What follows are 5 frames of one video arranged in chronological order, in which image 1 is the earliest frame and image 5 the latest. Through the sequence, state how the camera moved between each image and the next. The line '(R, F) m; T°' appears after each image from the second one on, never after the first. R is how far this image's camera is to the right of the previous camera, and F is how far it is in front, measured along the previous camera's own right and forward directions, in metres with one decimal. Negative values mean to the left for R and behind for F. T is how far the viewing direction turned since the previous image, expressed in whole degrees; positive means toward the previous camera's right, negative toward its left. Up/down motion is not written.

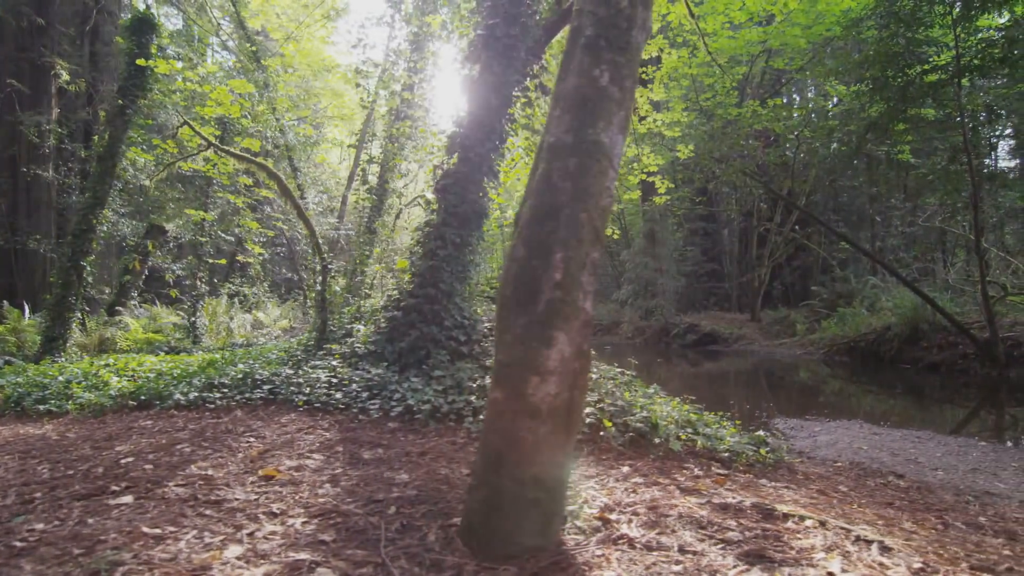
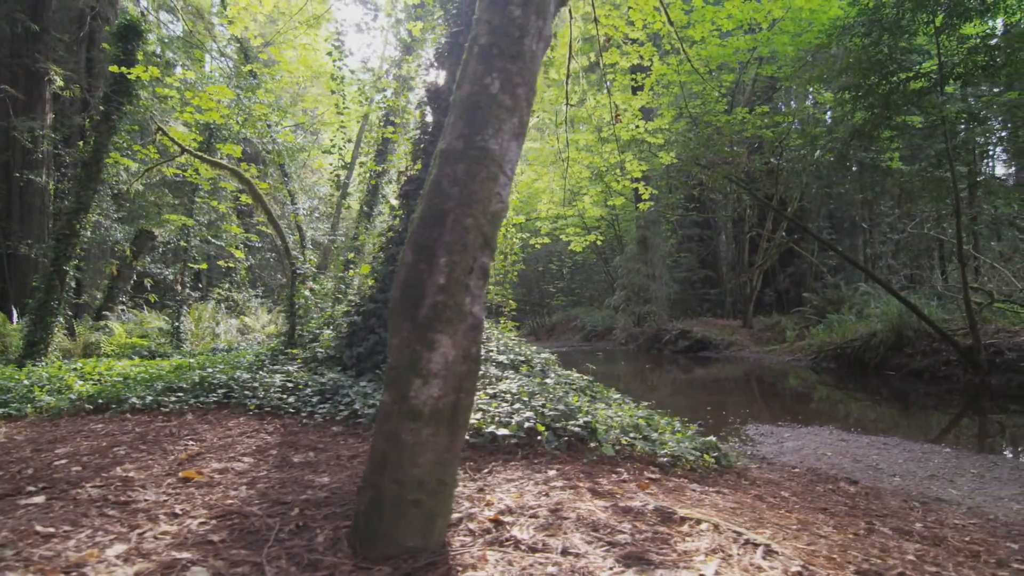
(+0.4, 0.0) m; 0°
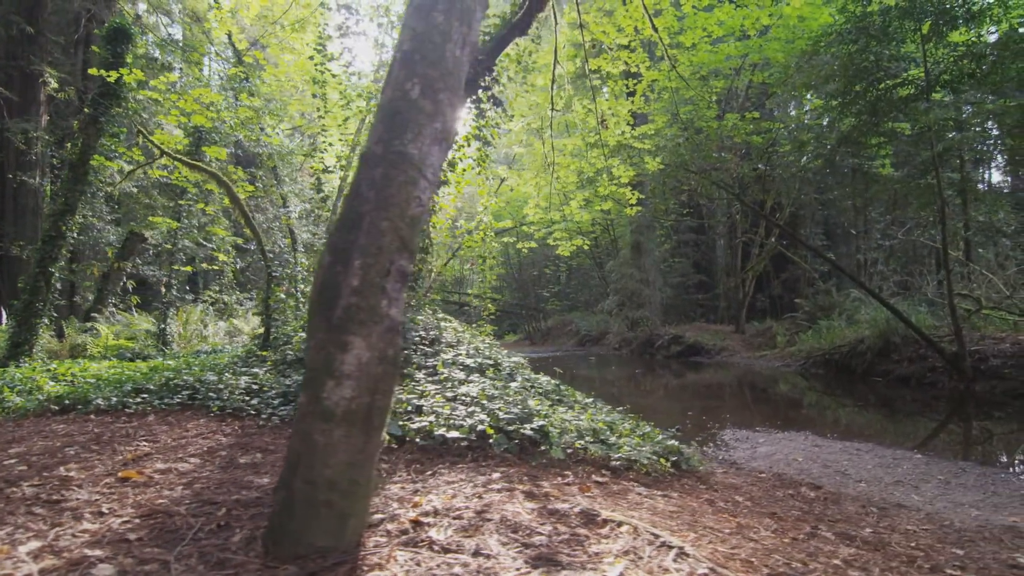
(+0.3, 0.0) m; 0°
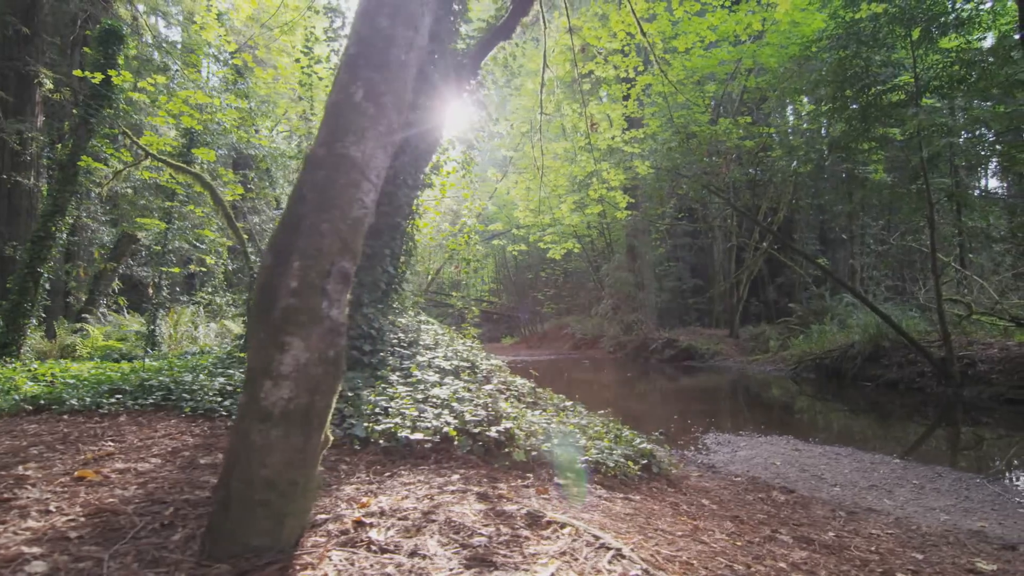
(+0.2, 0.0) m; 0°
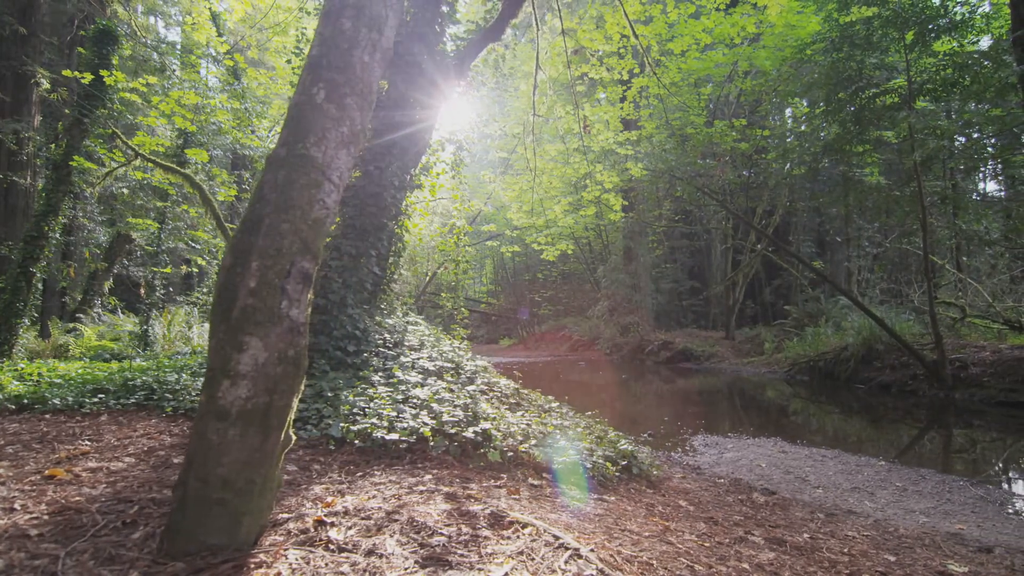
(+0.2, 0.0) m; 0°
